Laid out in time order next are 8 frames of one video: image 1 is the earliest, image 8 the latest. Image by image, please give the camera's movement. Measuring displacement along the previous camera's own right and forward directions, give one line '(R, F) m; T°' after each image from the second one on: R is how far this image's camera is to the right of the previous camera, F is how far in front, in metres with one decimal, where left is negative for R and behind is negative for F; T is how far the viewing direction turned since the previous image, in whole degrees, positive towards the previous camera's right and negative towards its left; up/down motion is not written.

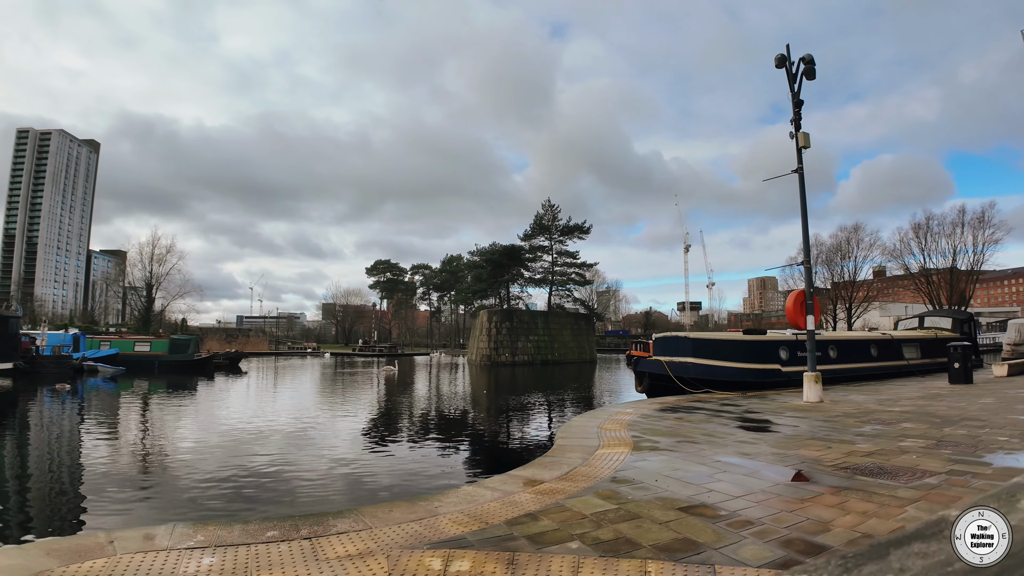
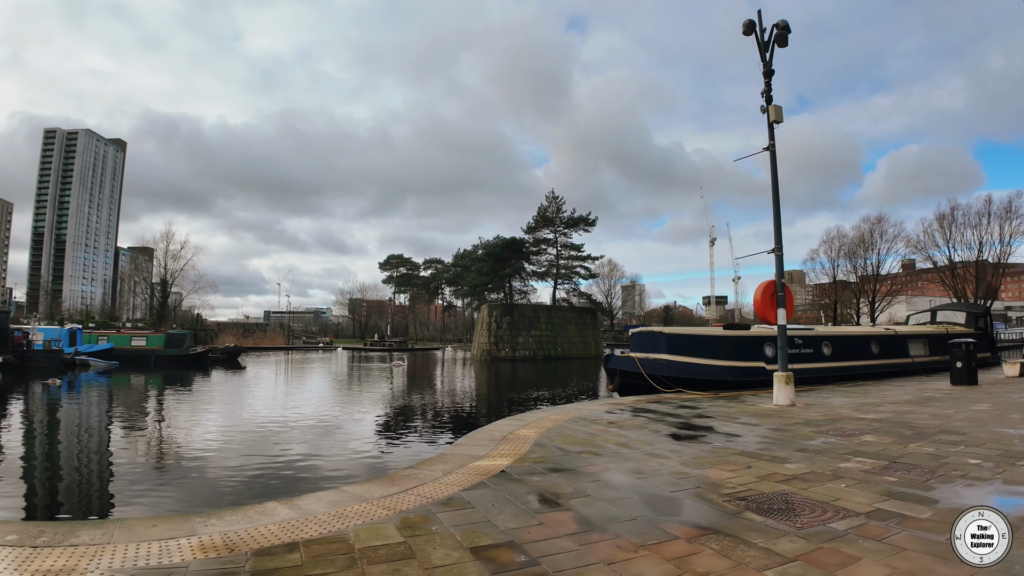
(+1.8, +1.1) m; -3°
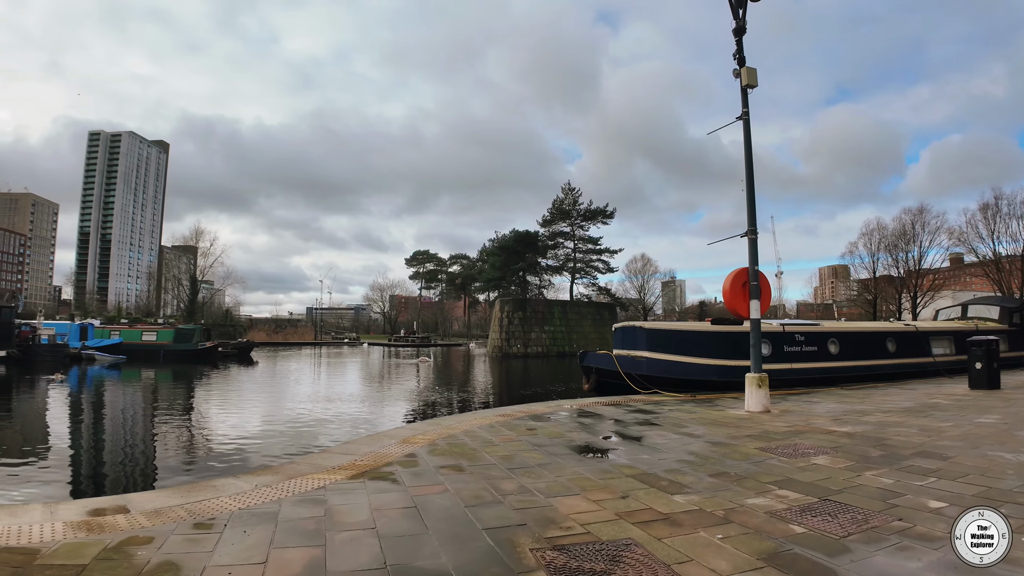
(+1.8, +1.2) m; -4°
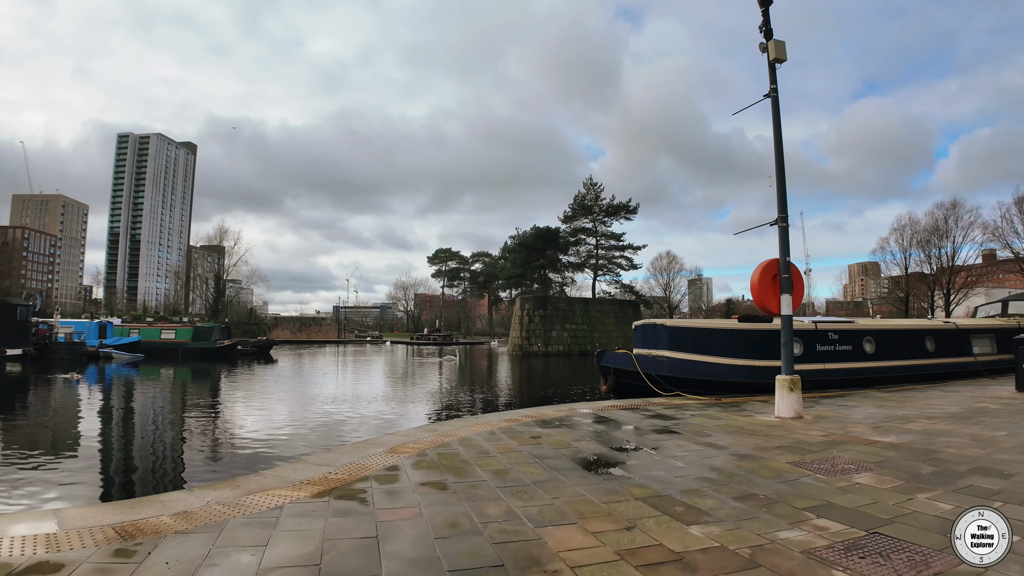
(+0.3, +0.5) m; -3°
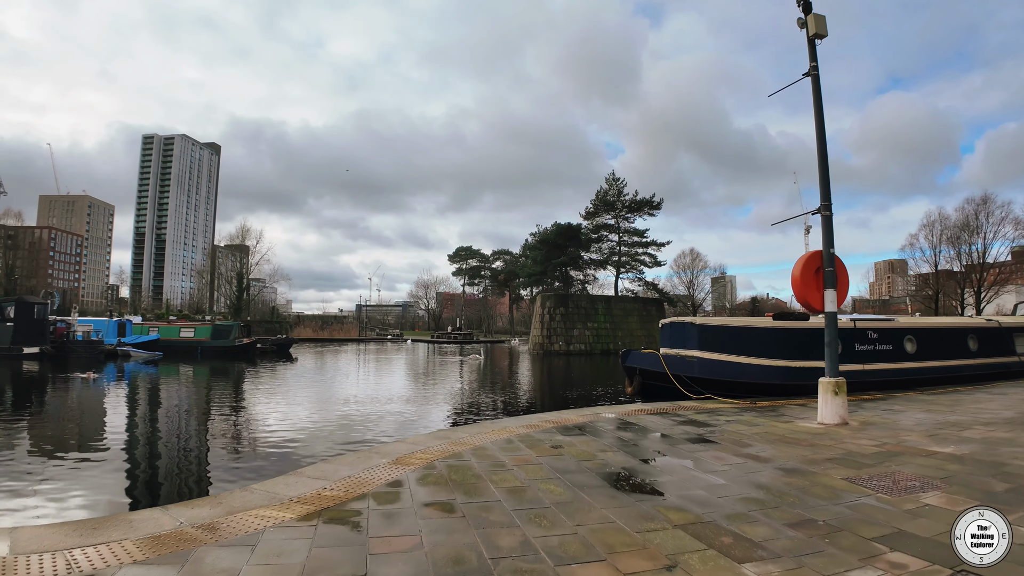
(0.0, +0.5) m; -2°
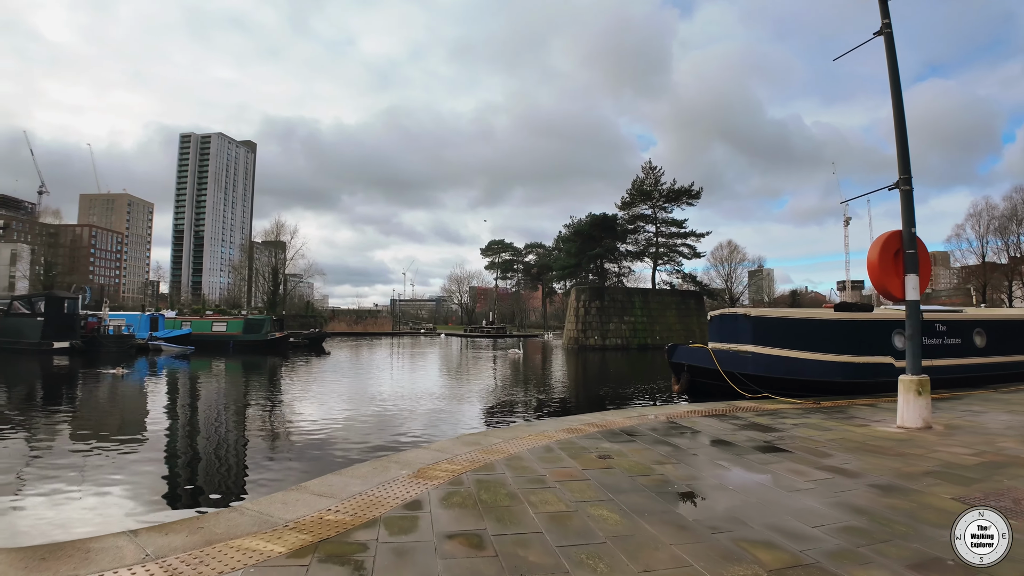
(-0.1, +0.7) m; -4°
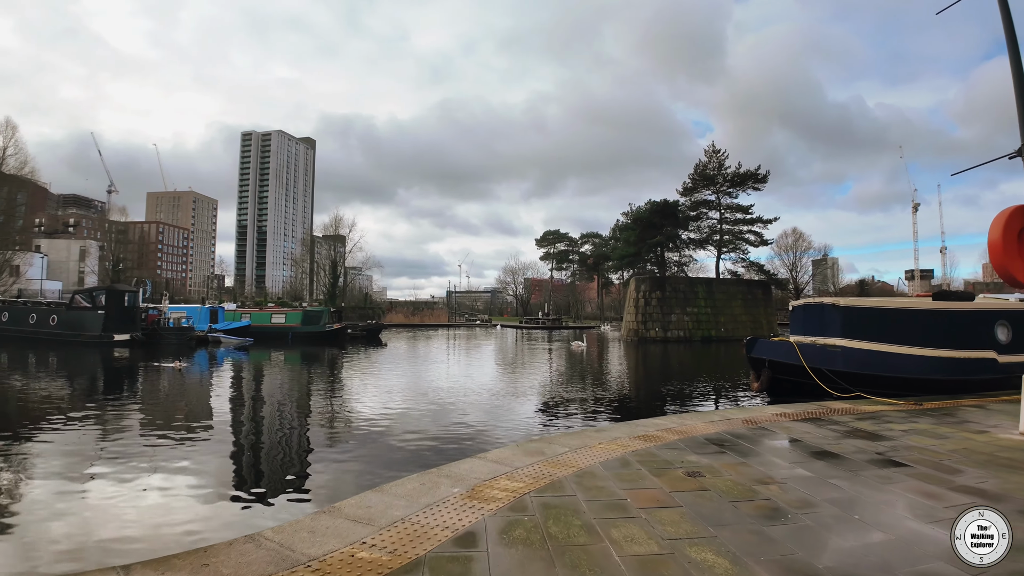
(-0.1, +0.7) m; -6°
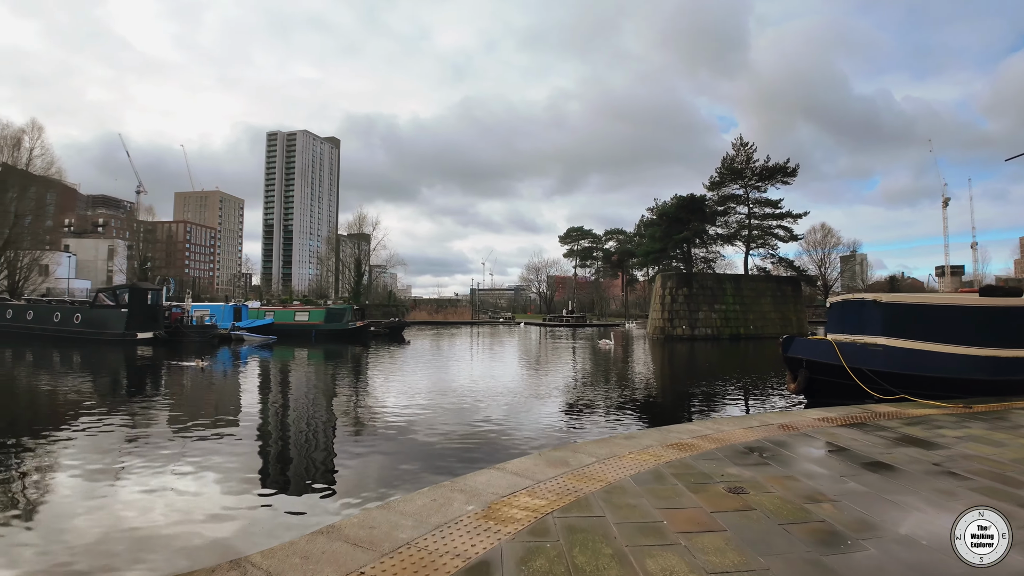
(0.0, +0.3) m; -3°
